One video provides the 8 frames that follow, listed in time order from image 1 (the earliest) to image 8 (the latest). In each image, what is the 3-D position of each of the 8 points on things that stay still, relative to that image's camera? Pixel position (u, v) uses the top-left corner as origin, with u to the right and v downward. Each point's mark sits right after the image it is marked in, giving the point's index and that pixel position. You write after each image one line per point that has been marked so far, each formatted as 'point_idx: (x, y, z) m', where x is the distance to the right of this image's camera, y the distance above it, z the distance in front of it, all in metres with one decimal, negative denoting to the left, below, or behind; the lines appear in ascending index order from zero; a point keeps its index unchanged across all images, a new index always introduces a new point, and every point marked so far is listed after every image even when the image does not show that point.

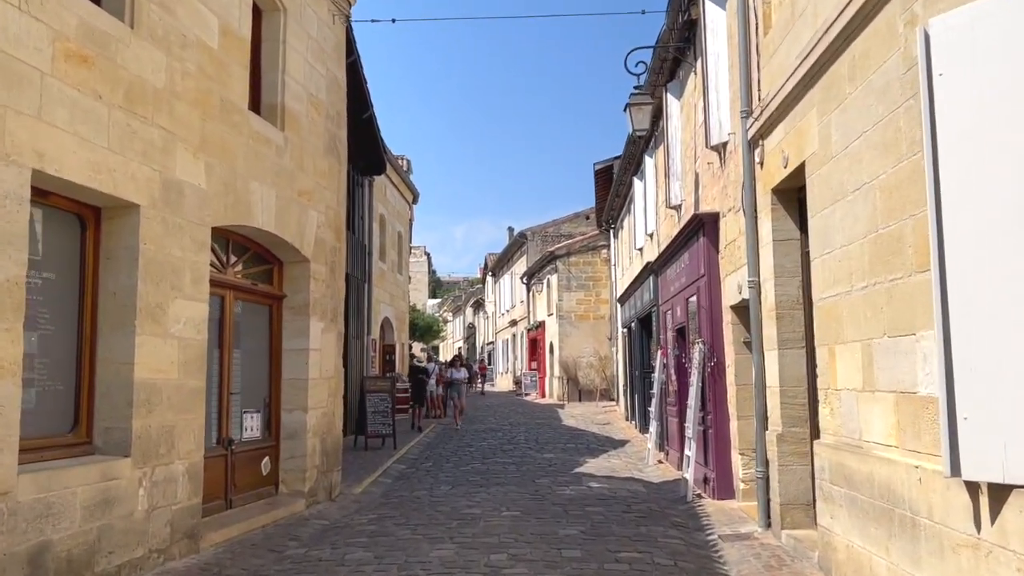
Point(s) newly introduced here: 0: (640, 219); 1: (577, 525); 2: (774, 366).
0: (+2.3, +1.3, +15.3) m
1: (+0.5, -2.0, +7.0) m
2: (+2.0, -0.6, +6.5) m
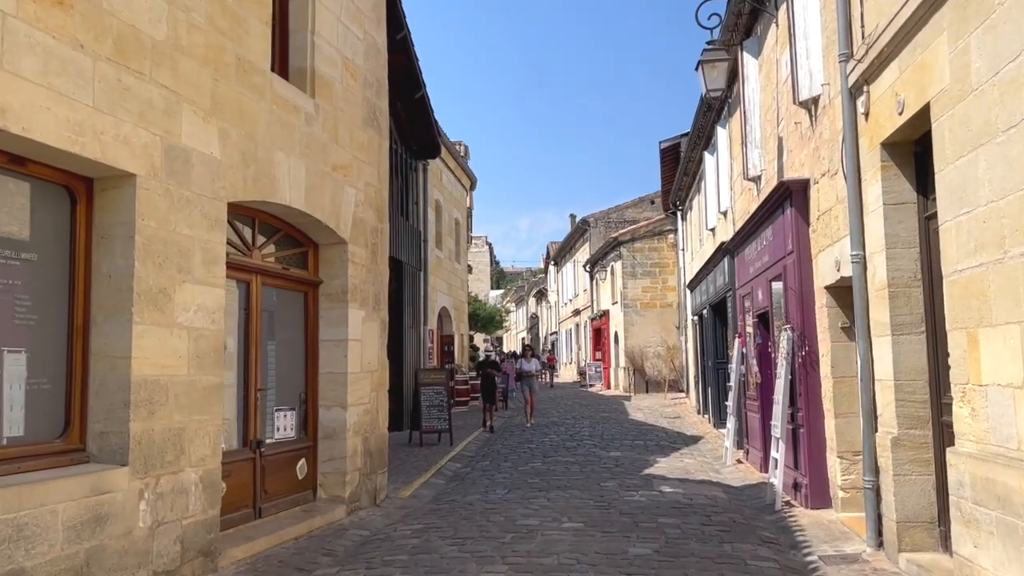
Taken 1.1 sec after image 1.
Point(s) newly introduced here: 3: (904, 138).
0: (+3.4, +1.5, +14.2) m
1: (+1.0, -1.8, +6.0) m
2: (+2.4, -0.4, +5.4) m
3: (+2.5, +0.9, +5.3) m
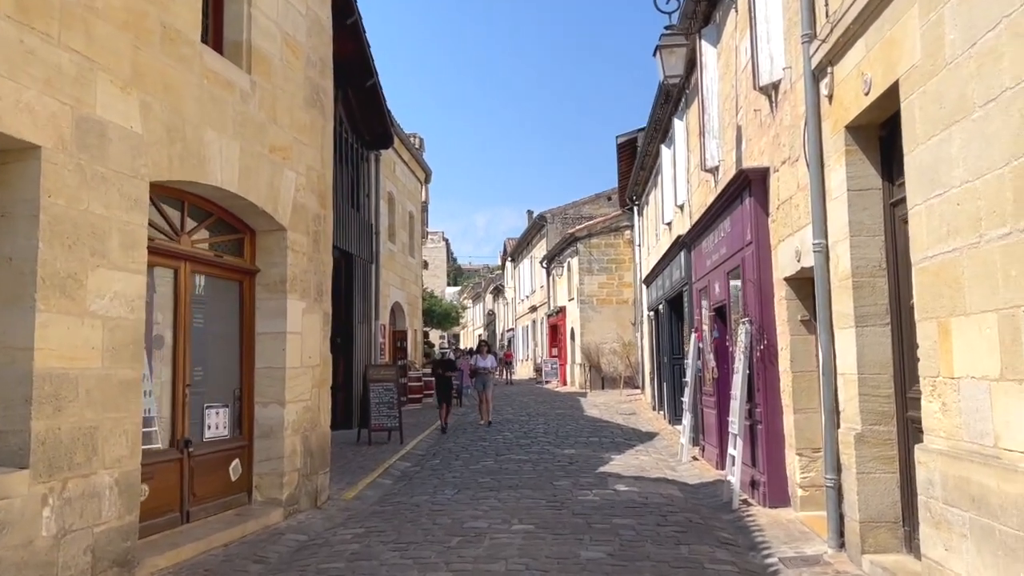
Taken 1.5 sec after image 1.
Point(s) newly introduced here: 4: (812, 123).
0: (+2.6, +1.6, +14.0) m
1: (+0.6, -1.7, +5.7) m
2: (+2.1, -0.4, +5.1) m
3: (+2.1, +1.0, +5.0) m
4: (+2.0, +1.1, +5.6) m
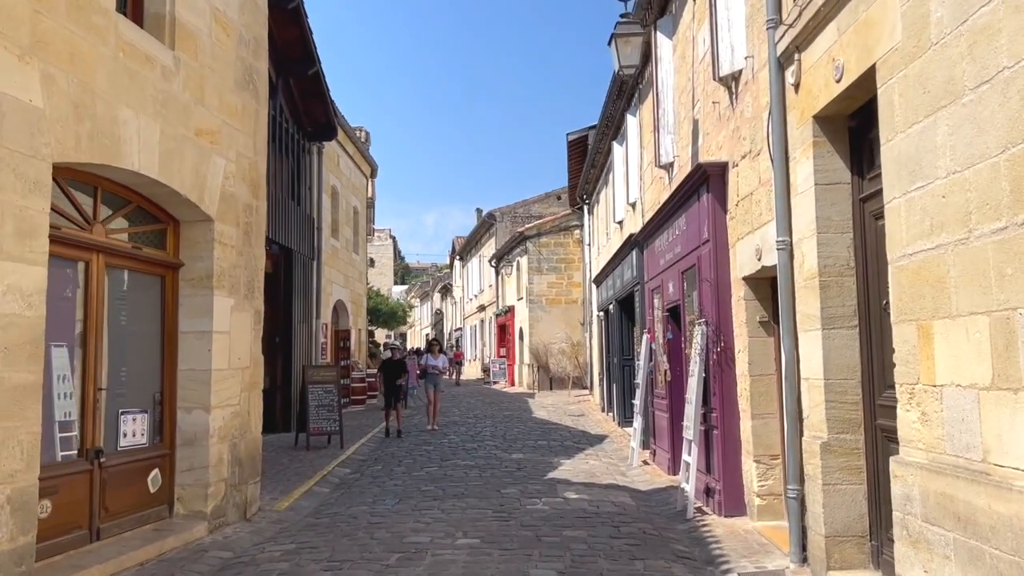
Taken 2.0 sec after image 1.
0: (+1.7, +1.6, +13.7) m
1: (+0.3, -1.7, +5.3) m
2: (+1.8, -0.4, +4.9) m
3: (+1.8, +1.0, +4.7) m
4: (+1.7, +1.1, +5.3) m
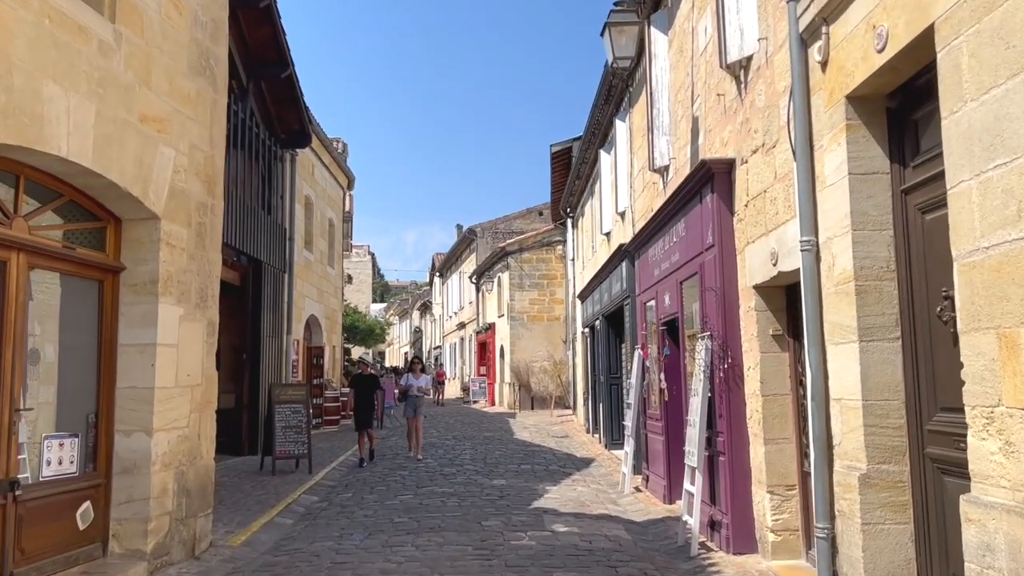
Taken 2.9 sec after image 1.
0: (+1.5, +1.4, +13.1) m
1: (+0.2, -1.8, +4.6) m
2: (+1.7, -0.4, +4.2) m
3: (+1.8, +1.0, +4.1) m
4: (+1.6, +1.1, +4.7) m
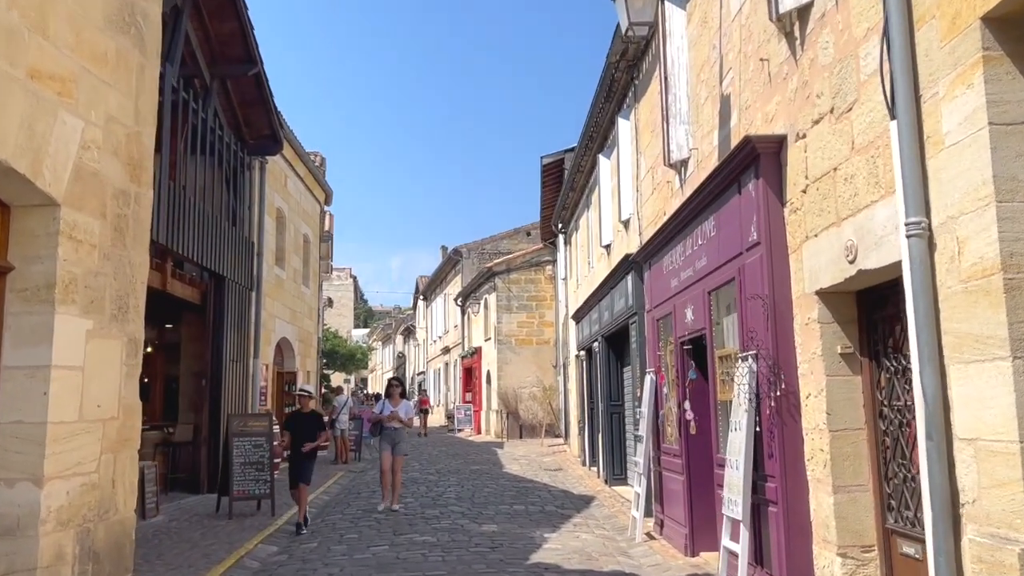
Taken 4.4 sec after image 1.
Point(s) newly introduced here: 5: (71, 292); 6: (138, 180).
0: (+1.3, +1.2, +11.9) m
1: (+0.2, -1.8, +3.3) m
2: (+1.7, -0.4, +3.0) m
3: (+1.8, +1.0, +2.9) m
4: (+1.6, +1.1, +3.5) m
5: (-2.4, 0.0, +4.6) m
6: (-2.4, +0.7, +5.4) m
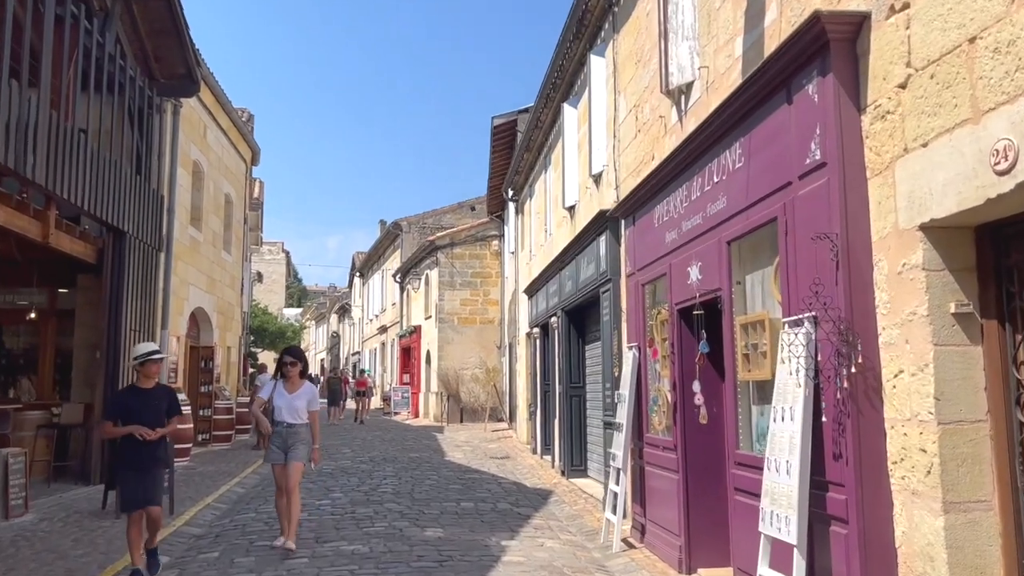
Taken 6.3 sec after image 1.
0: (+0.7, +1.6, +10.4) m
1: (+0.2, -1.5, +1.9) m
2: (+1.7, -0.2, +1.6) m
3: (+1.9, +1.2, +1.6) m
4: (+1.6, +1.3, +2.1) m
5: (-2.5, +0.3, +3.0) m
6: (-2.5, +1.1, +3.7) m
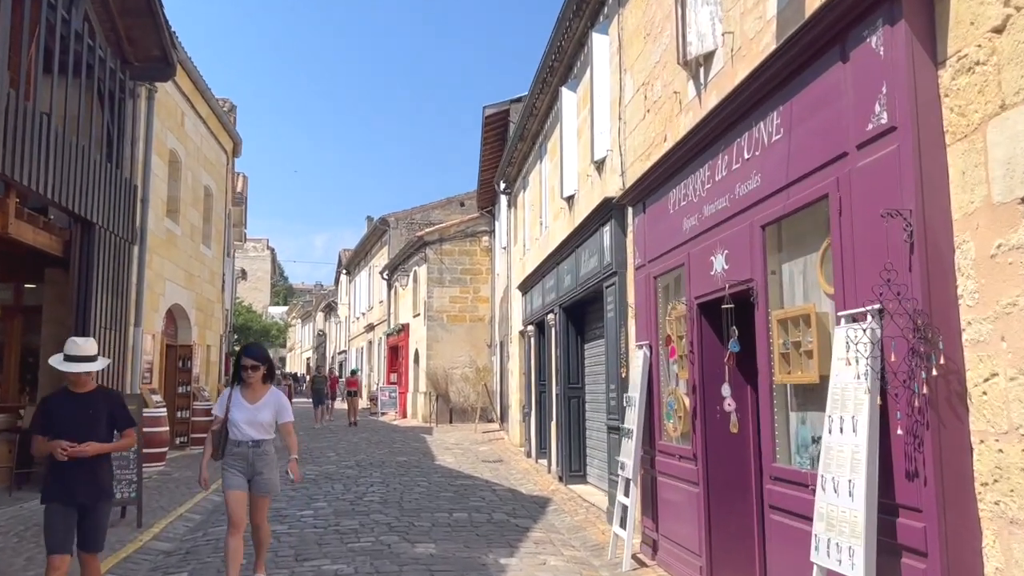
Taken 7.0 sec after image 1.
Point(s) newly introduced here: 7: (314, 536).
0: (+0.7, +1.6, +9.8) m
1: (+0.2, -1.4, +1.3) m
2: (+1.8, -0.1, +1.0) m
3: (+1.9, +1.3, +1.0) m
4: (+1.7, +1.4, +1.5) m
5: (-2.5, +0.4, +2.3) m
6: (-2.5, +1.1, +3.1) m
7: (-1.6, -2.0, +6.9) m
